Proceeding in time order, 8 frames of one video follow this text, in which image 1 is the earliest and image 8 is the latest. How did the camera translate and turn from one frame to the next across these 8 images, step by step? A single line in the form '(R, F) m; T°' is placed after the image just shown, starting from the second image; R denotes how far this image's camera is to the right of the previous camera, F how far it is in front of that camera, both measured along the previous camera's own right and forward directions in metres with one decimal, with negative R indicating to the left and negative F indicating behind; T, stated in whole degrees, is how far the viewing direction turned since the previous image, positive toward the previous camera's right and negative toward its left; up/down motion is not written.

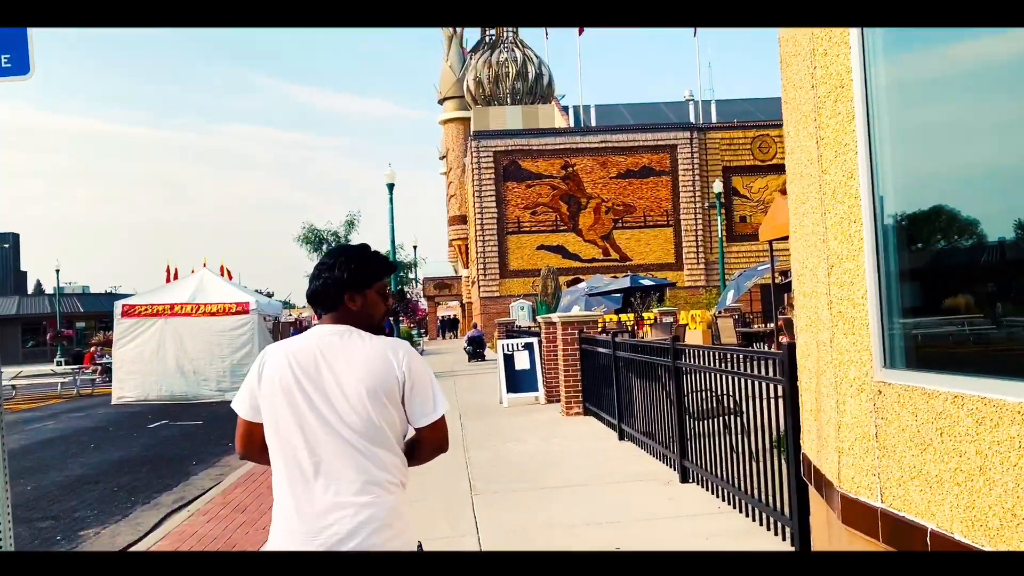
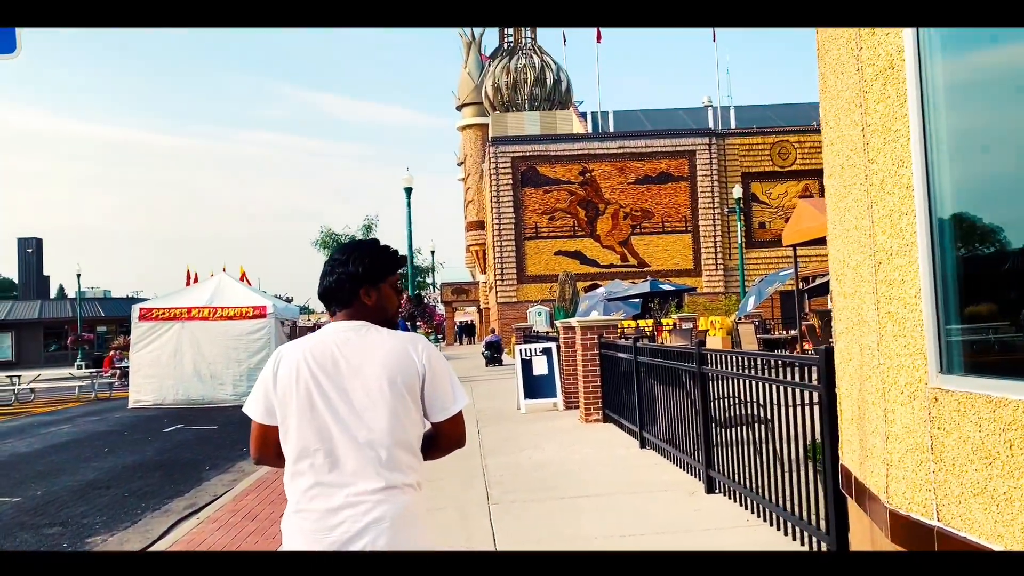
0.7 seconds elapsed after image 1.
(0.0, +0.2) m; -1°
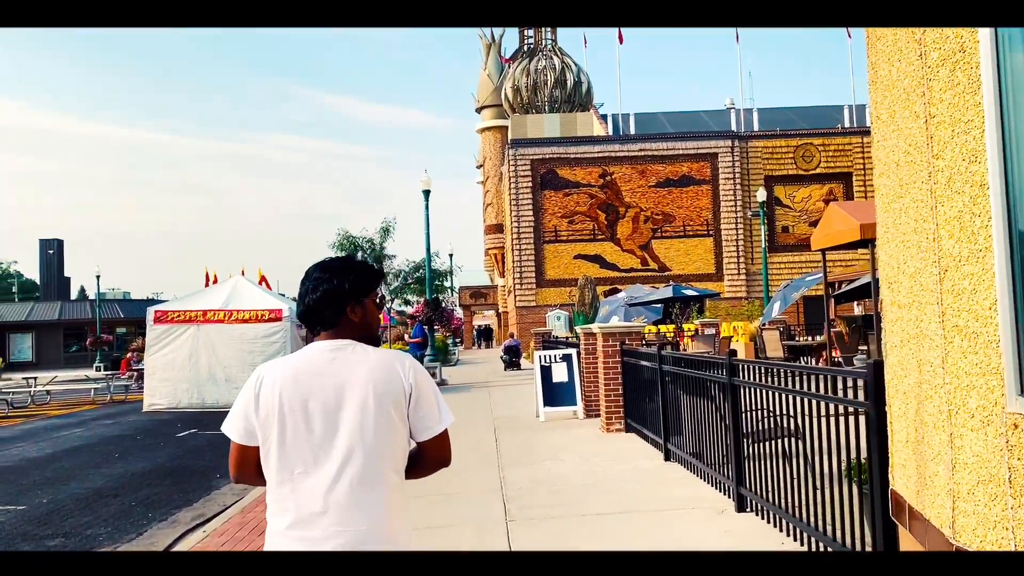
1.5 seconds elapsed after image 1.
(0.0, +0.3) m; -1°
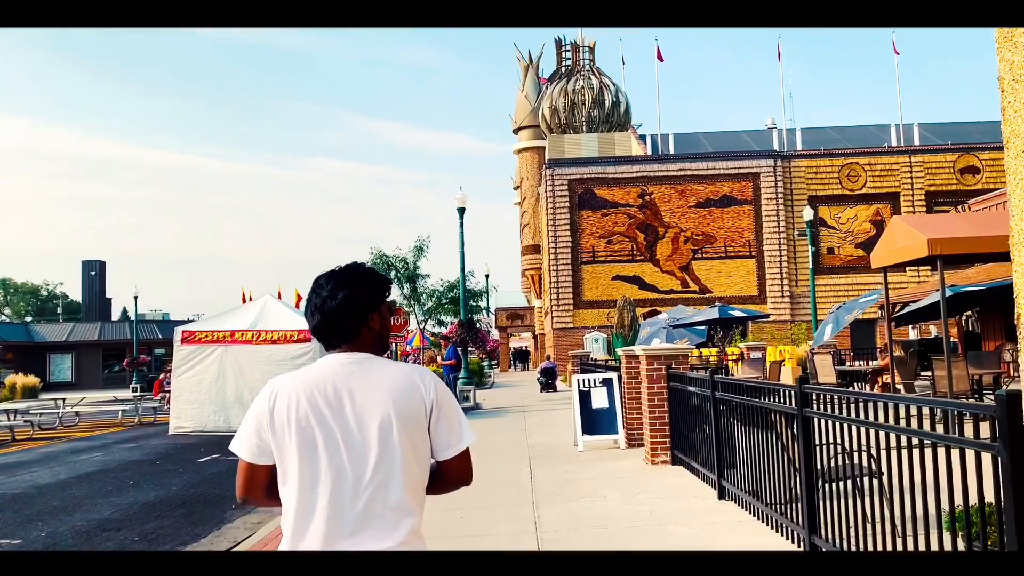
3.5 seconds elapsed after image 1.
(0.0, +0.8) m; -2°
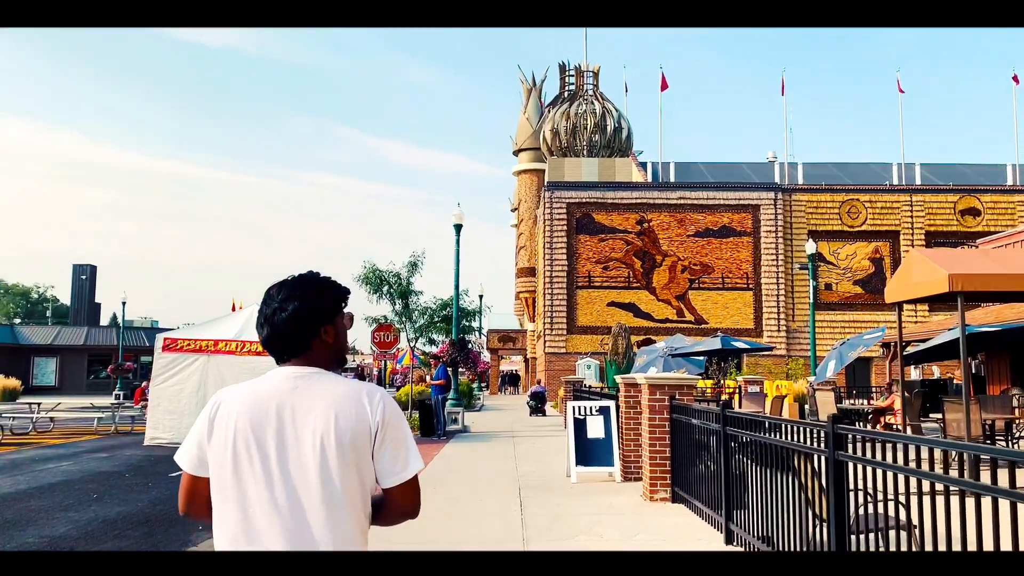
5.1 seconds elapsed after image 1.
(-0.1, +0.6) m; 0°
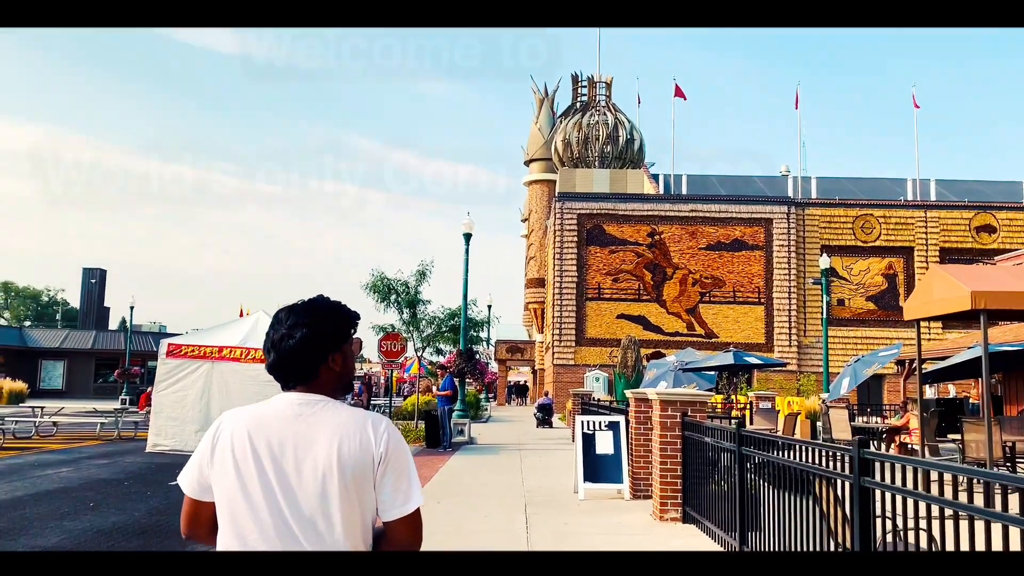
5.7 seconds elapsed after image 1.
(0.0, +0.3) m; -1°
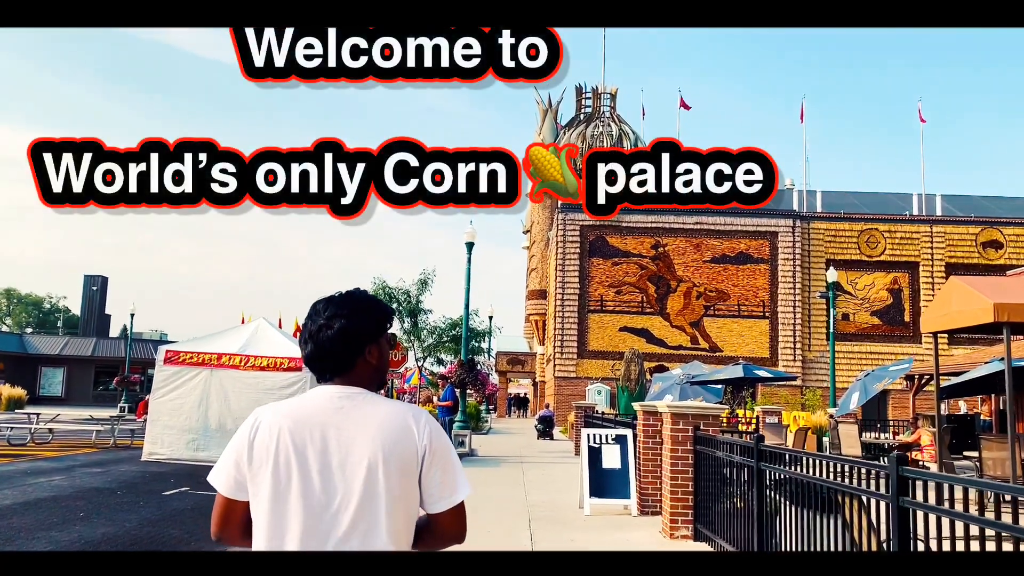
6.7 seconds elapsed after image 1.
(-0.1, +0.3) m; 0°
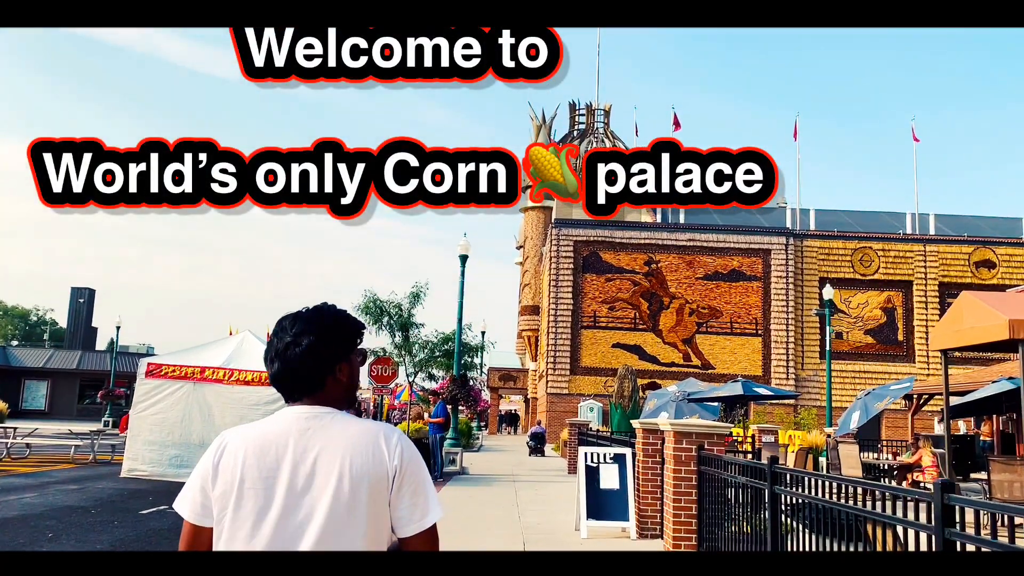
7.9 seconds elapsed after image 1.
(-0.1, +0.4) m; +1°
